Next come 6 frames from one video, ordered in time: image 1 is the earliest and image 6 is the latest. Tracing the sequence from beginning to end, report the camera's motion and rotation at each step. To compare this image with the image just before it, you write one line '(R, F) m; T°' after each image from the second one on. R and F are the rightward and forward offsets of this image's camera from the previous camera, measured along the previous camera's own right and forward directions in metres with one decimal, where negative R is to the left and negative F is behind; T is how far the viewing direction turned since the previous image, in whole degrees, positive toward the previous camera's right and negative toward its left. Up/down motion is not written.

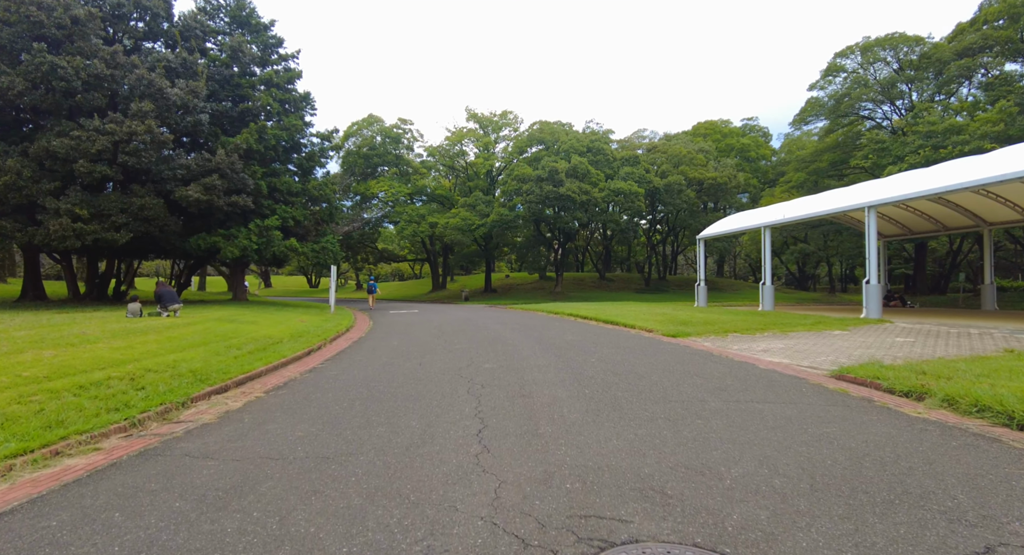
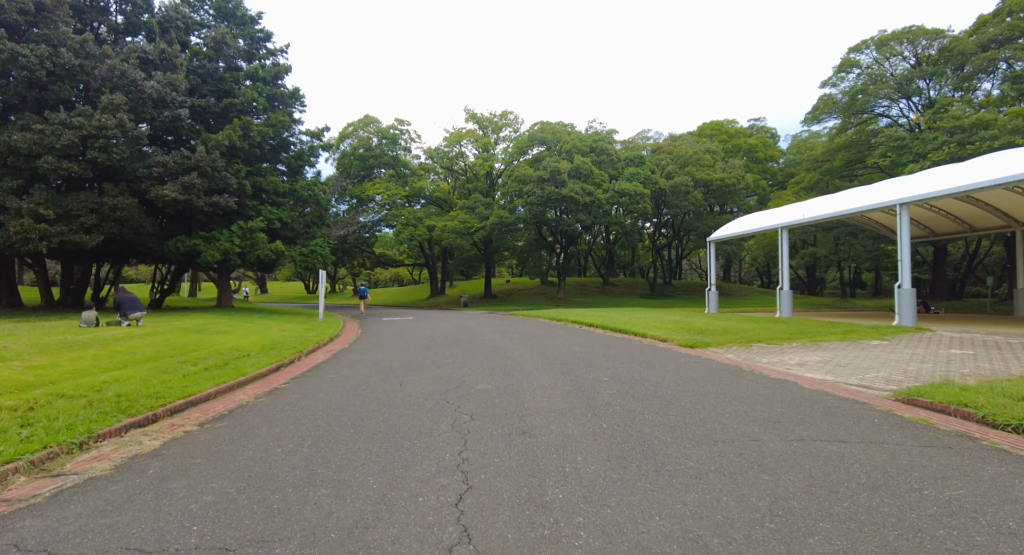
(0.0, +1.4) m; 0°
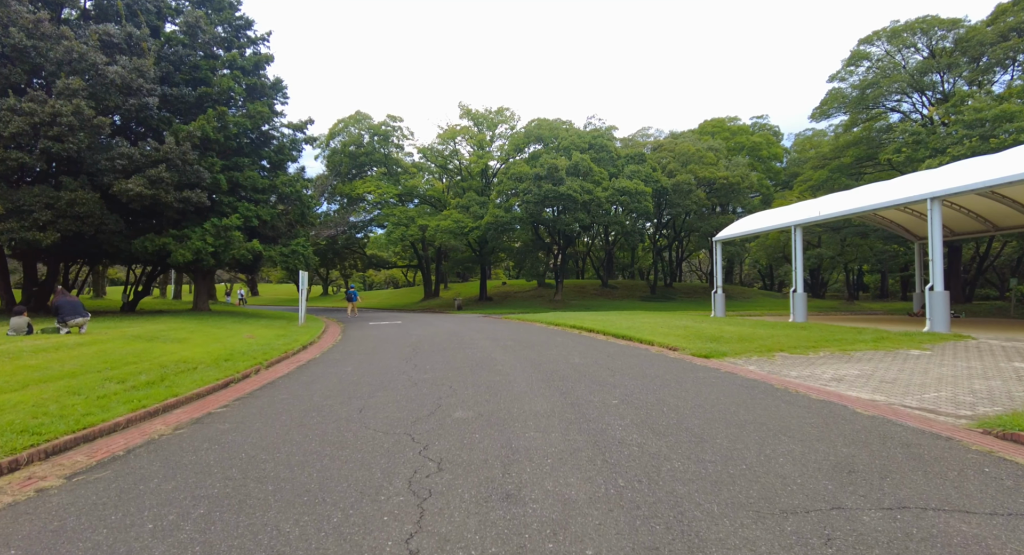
(+0.1, +1.5) m; 0°
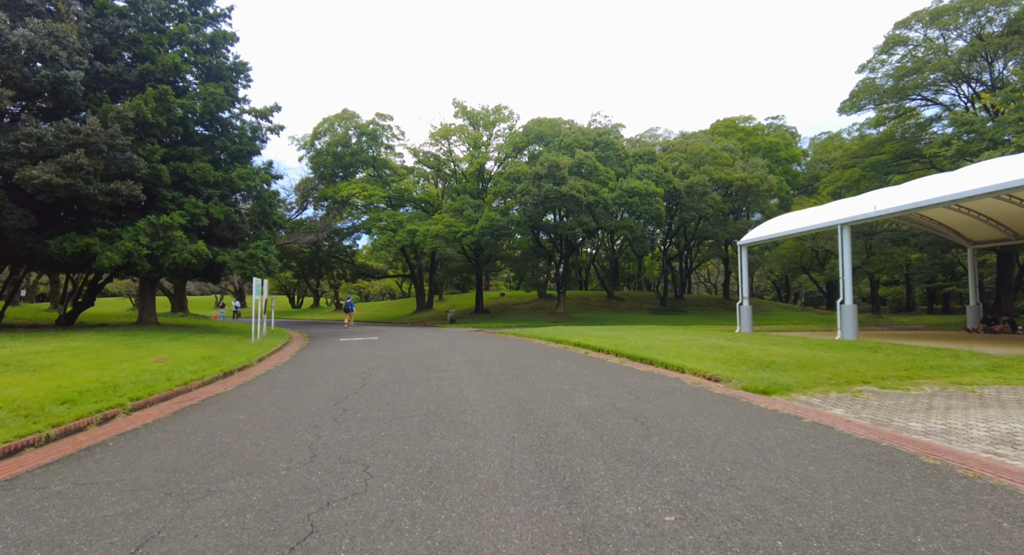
(+0.3, +3.3) m; 0°
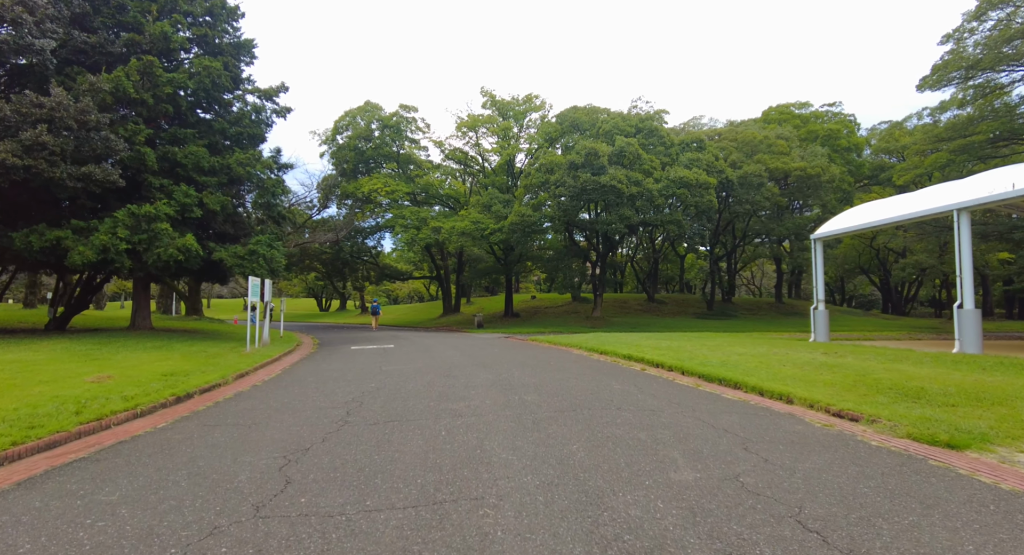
(-0.2, +2.8) m; -3°
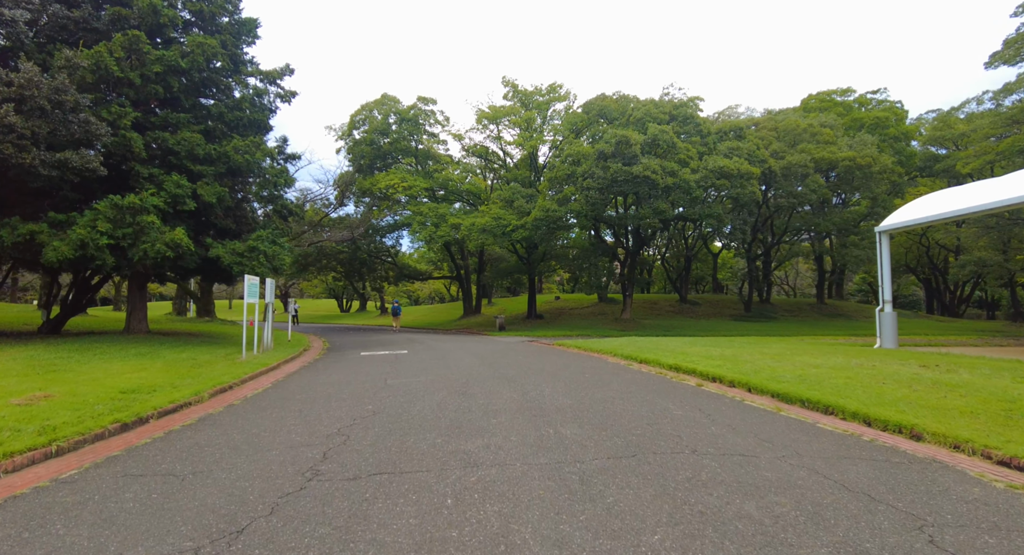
(-0.1, +1.9) m; -2°
